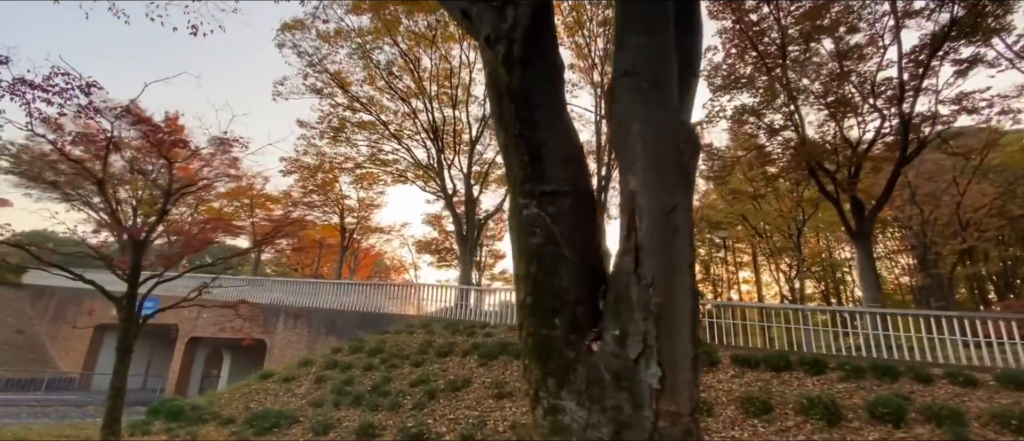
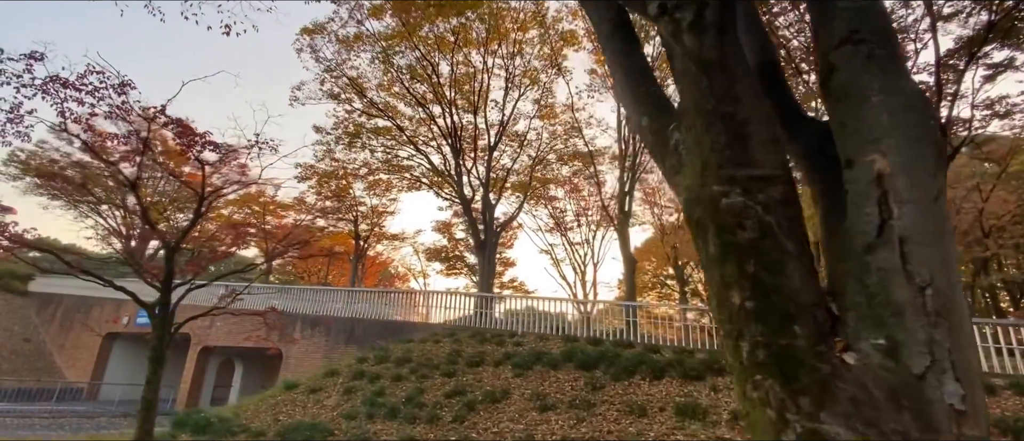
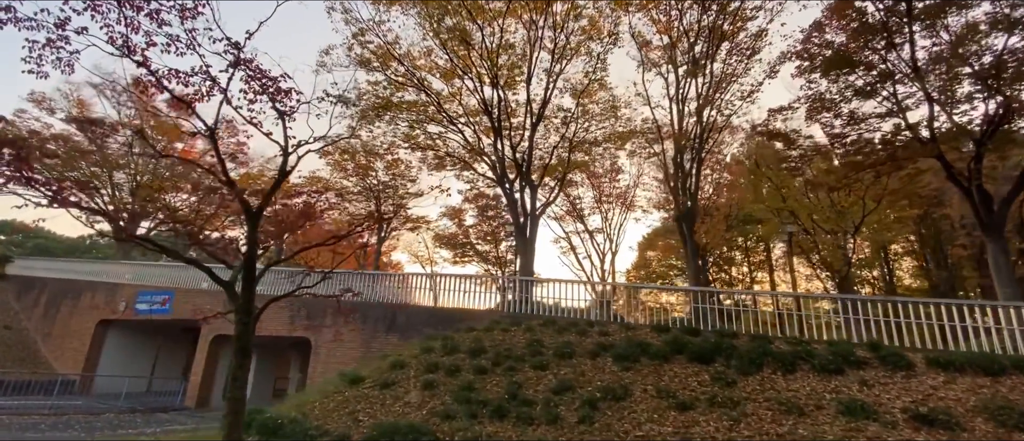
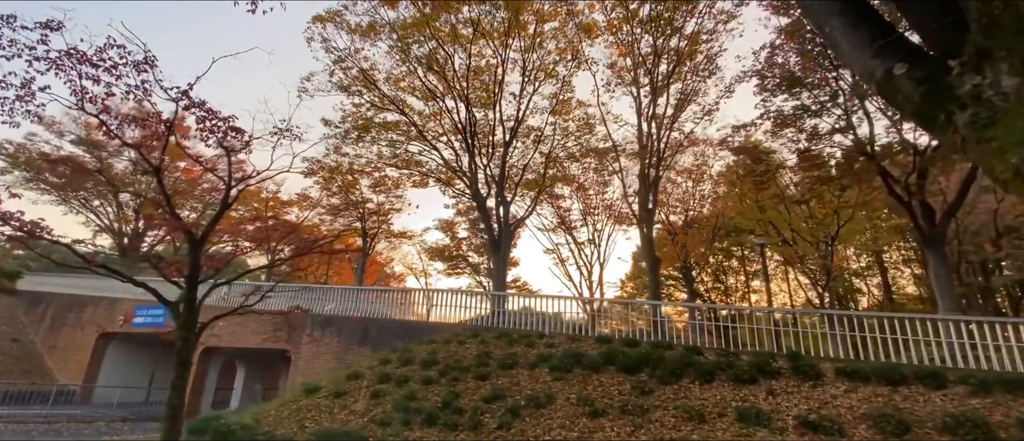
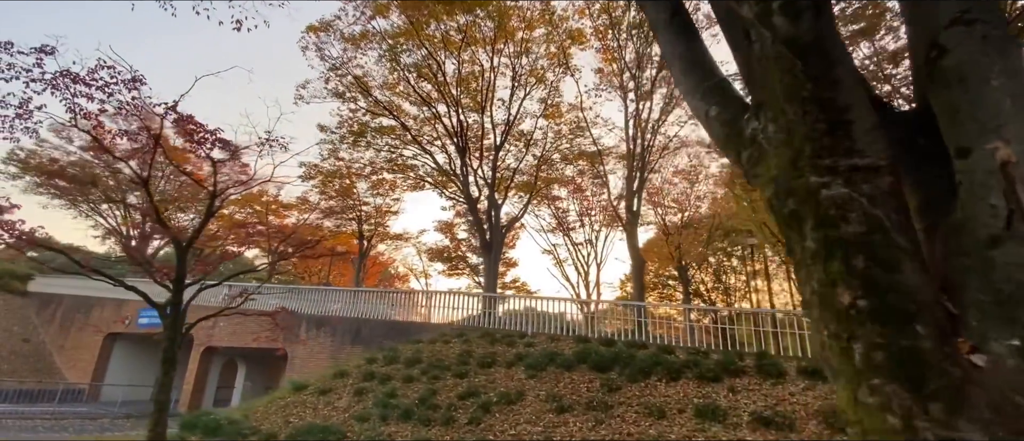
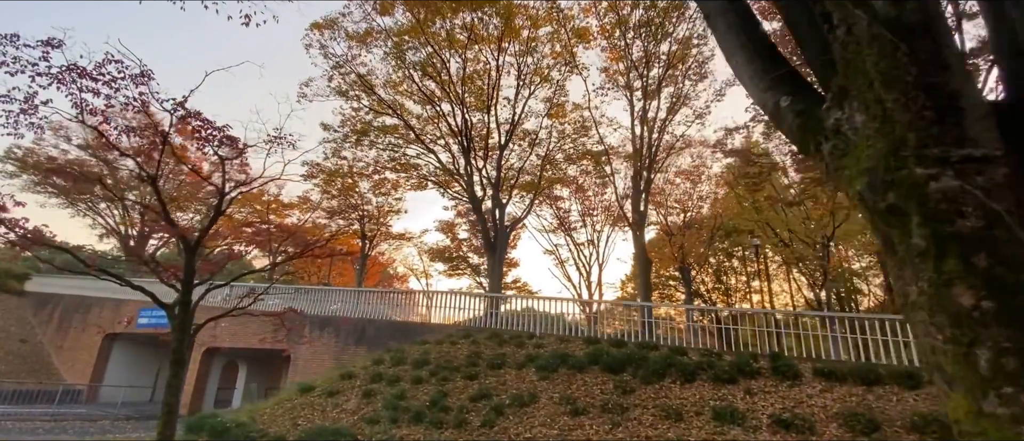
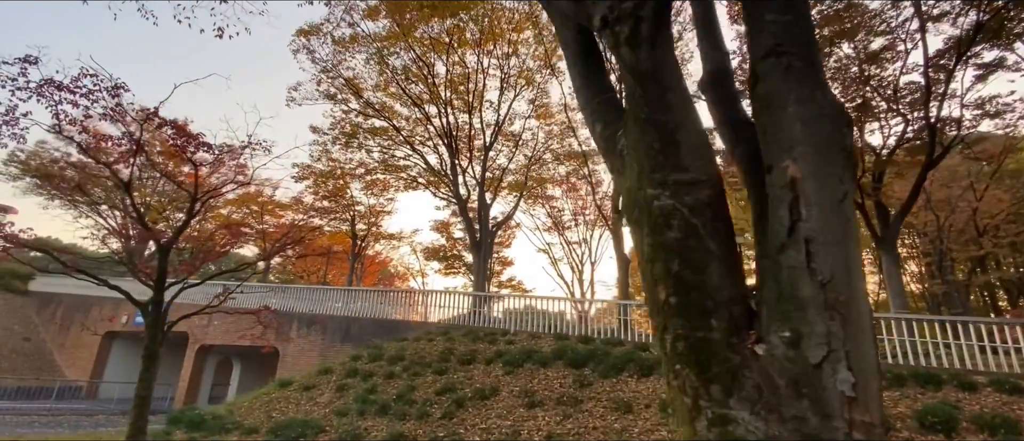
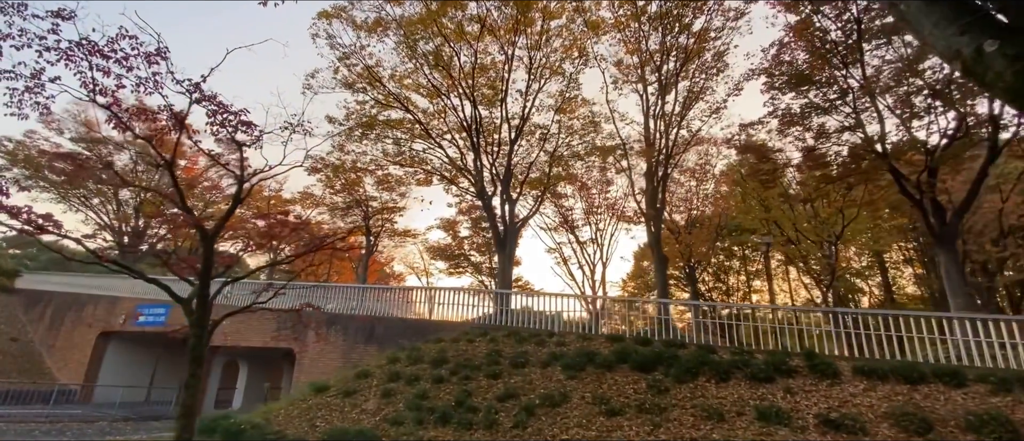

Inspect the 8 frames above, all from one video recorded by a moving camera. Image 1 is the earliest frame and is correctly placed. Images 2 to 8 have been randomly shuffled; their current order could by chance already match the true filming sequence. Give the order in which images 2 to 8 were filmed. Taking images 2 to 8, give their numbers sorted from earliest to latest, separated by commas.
7, 2, 5, 6, 4, 8, 3
